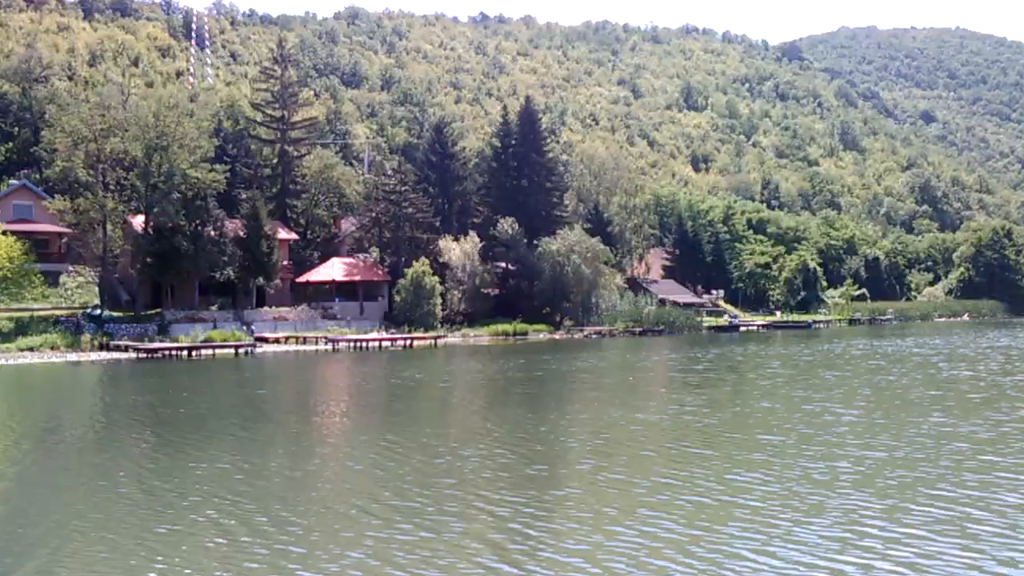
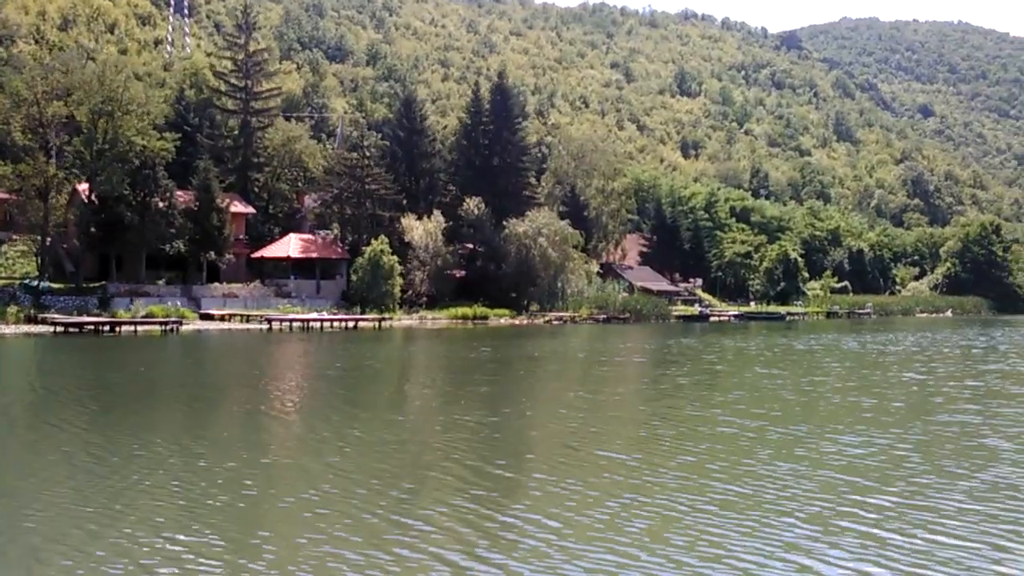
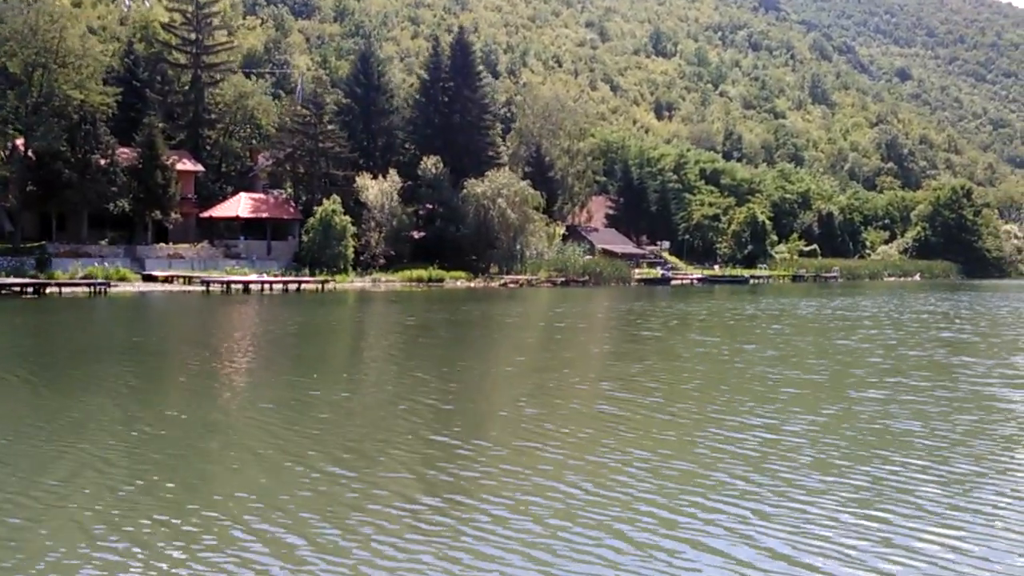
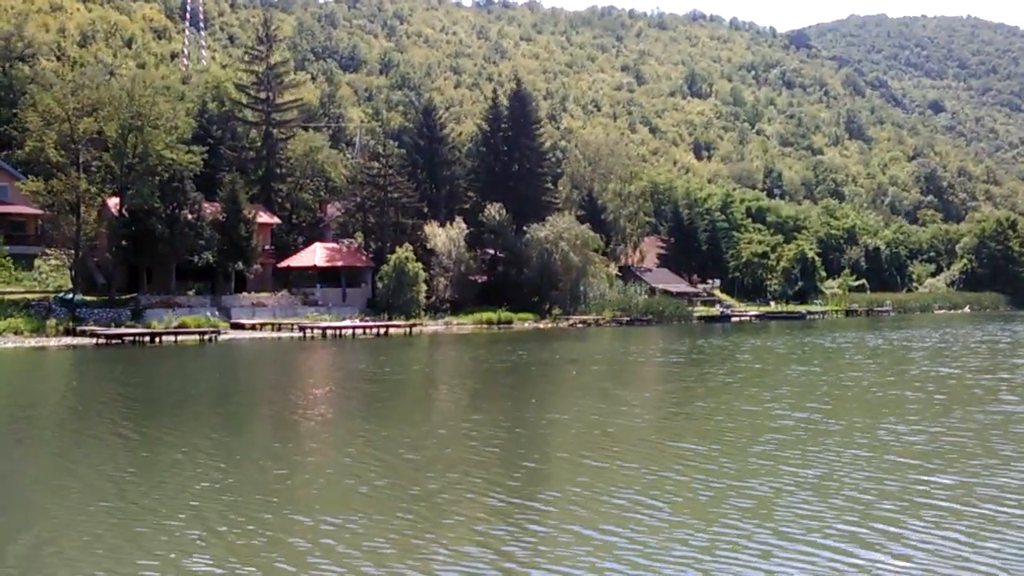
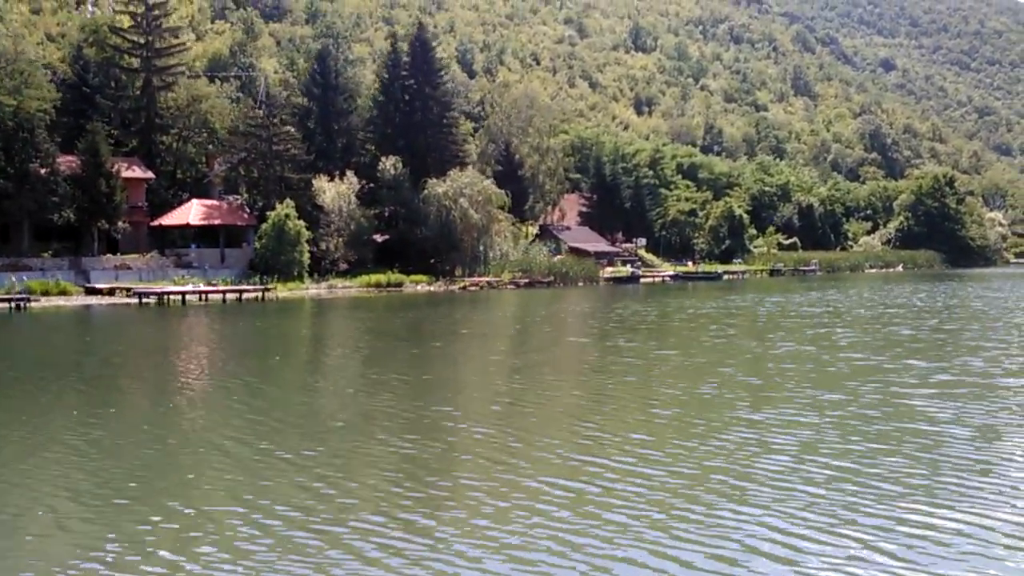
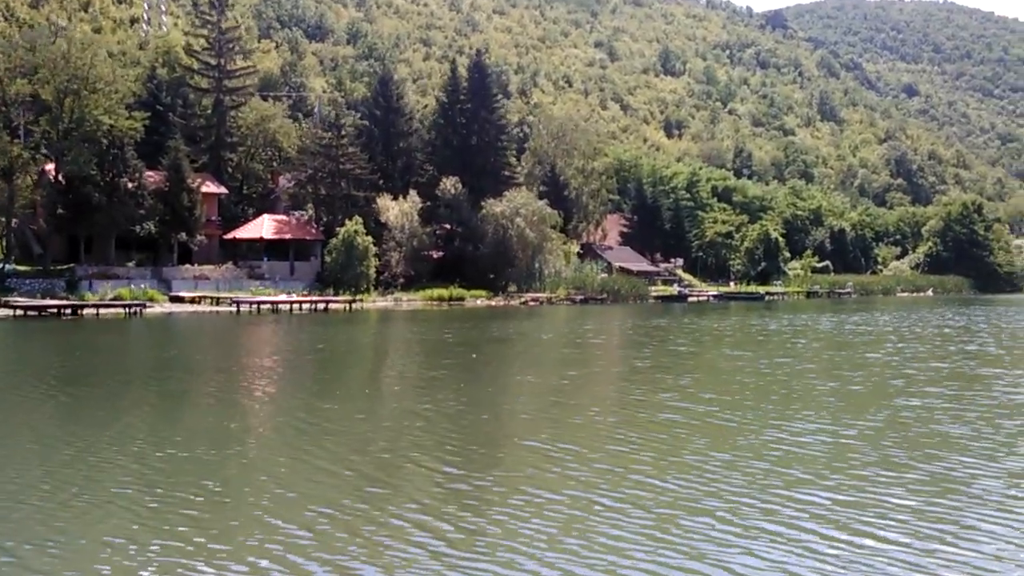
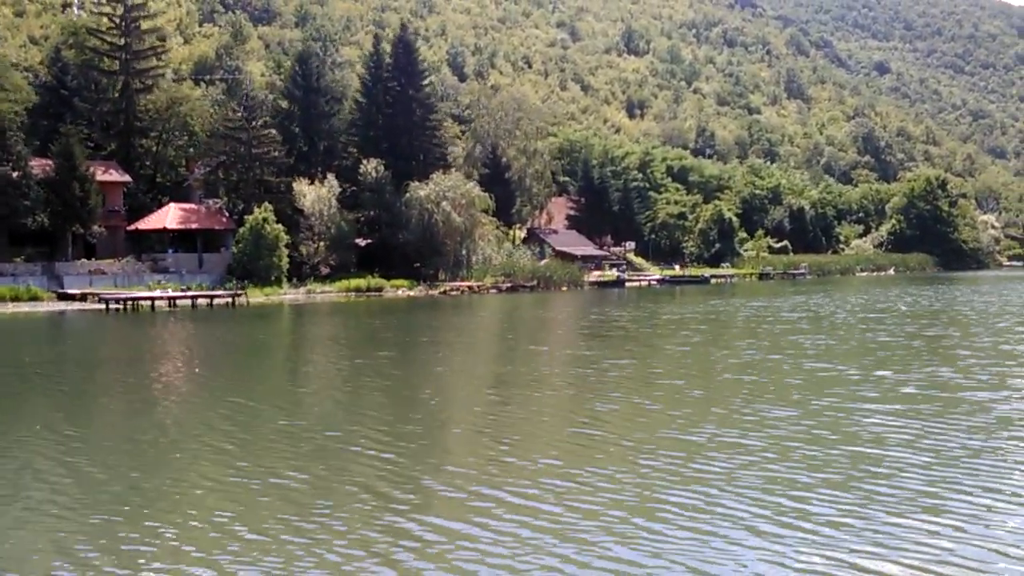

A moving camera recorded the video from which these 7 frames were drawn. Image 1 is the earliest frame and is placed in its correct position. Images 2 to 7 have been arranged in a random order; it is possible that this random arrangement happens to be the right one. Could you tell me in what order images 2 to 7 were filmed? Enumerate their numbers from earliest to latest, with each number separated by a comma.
4, 2, 6, 3, 5, 7
